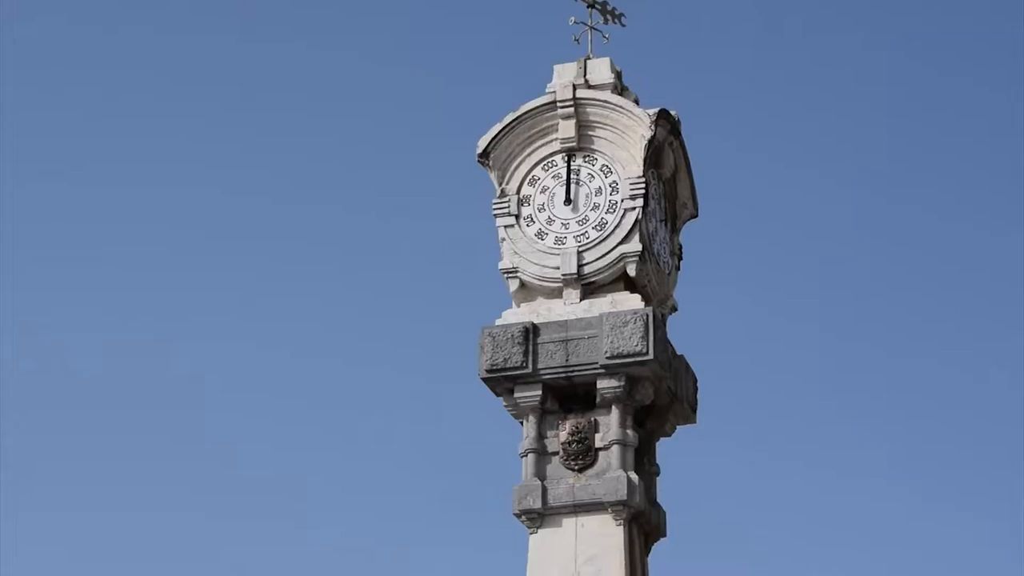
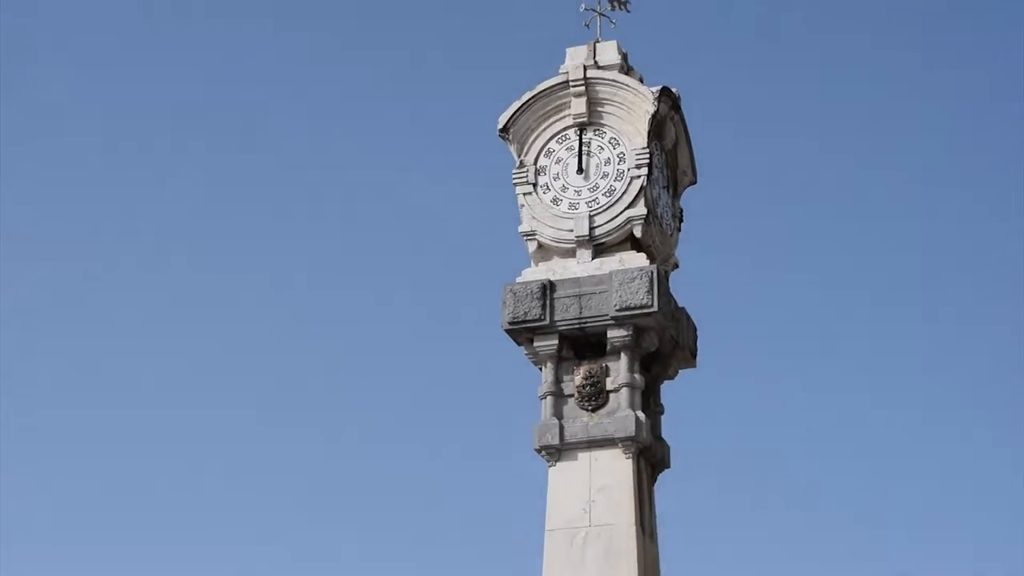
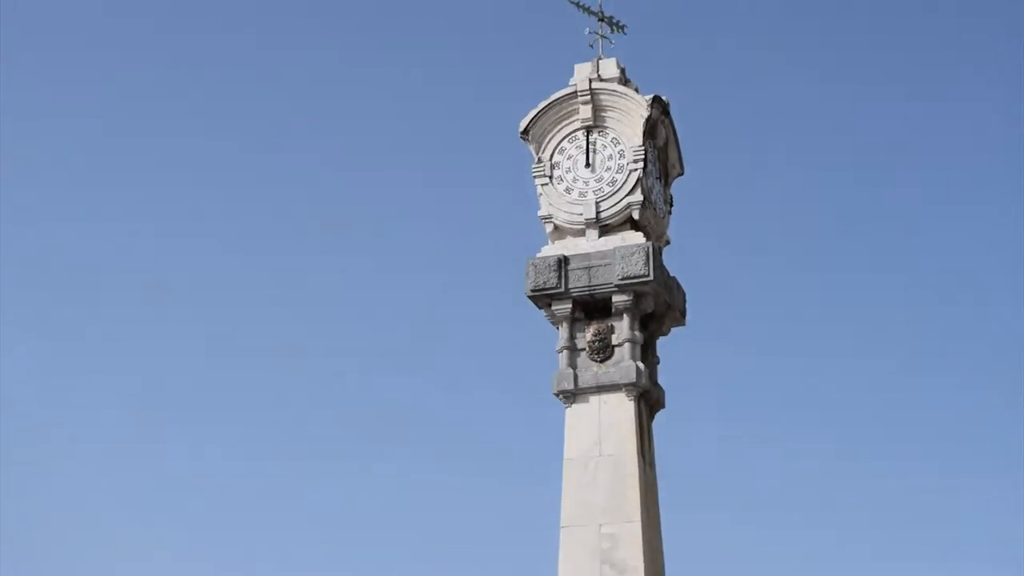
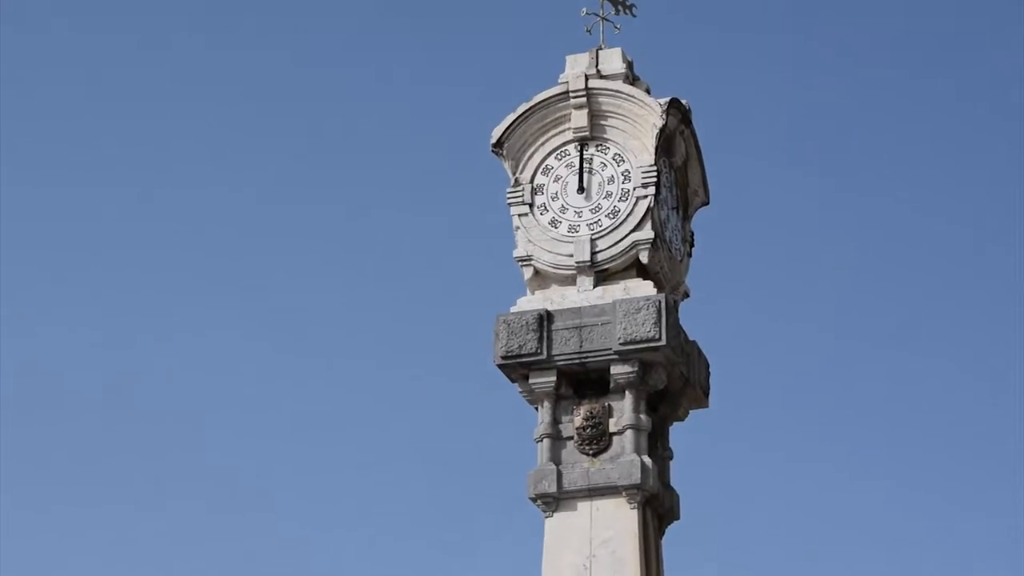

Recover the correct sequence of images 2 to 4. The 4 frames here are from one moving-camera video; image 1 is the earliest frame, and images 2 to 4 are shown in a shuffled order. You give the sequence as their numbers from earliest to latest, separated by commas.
4, 2, 3
